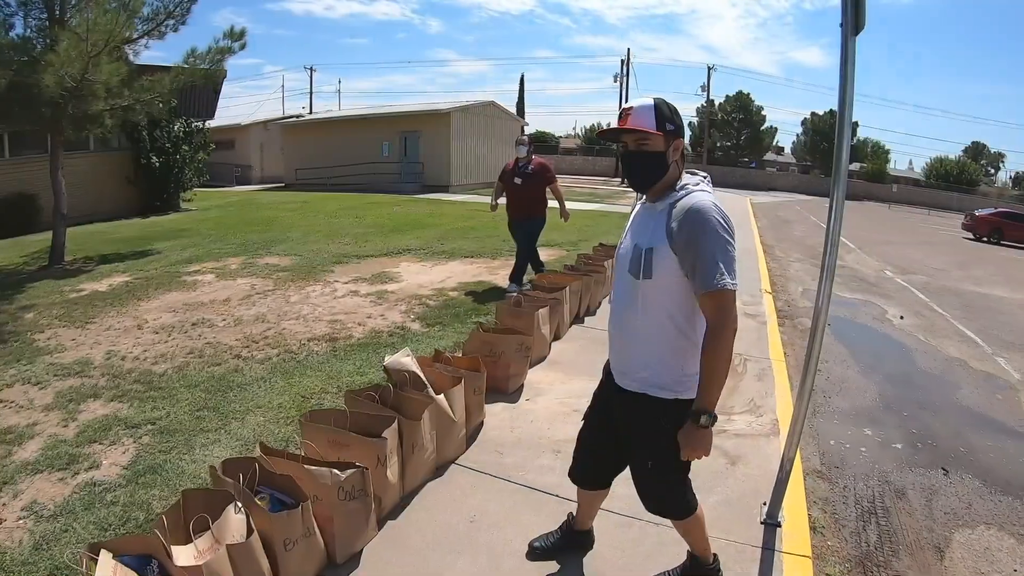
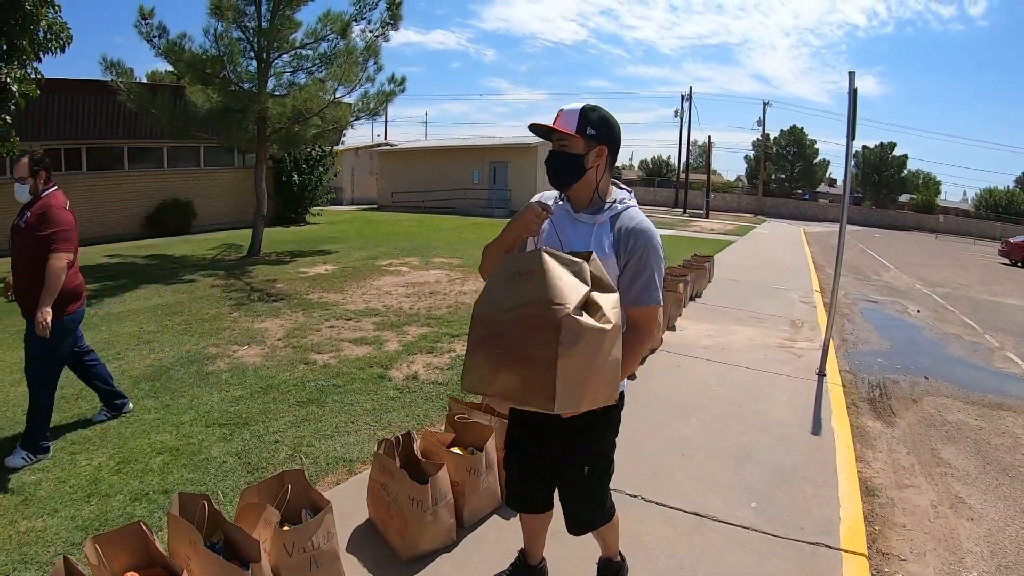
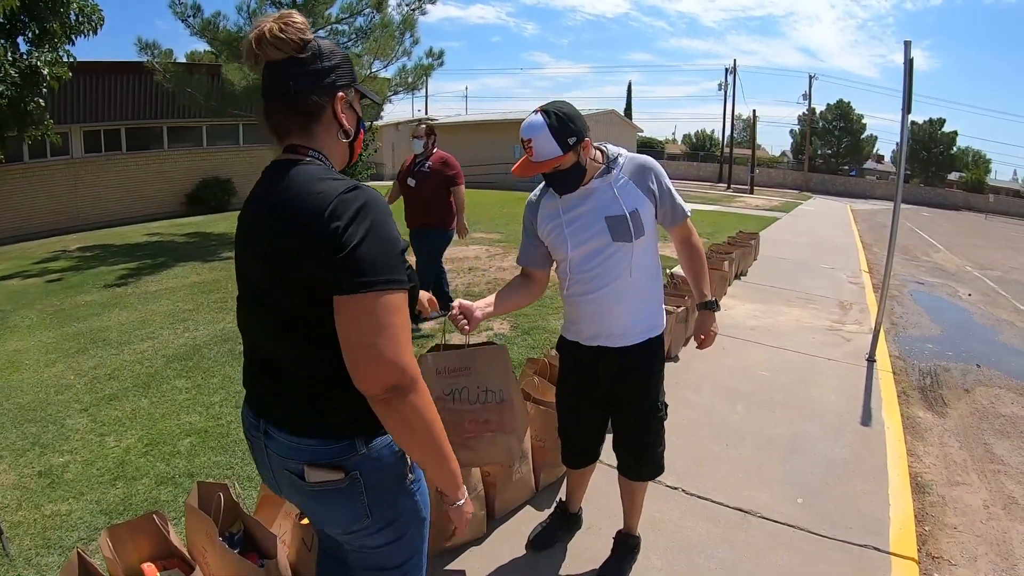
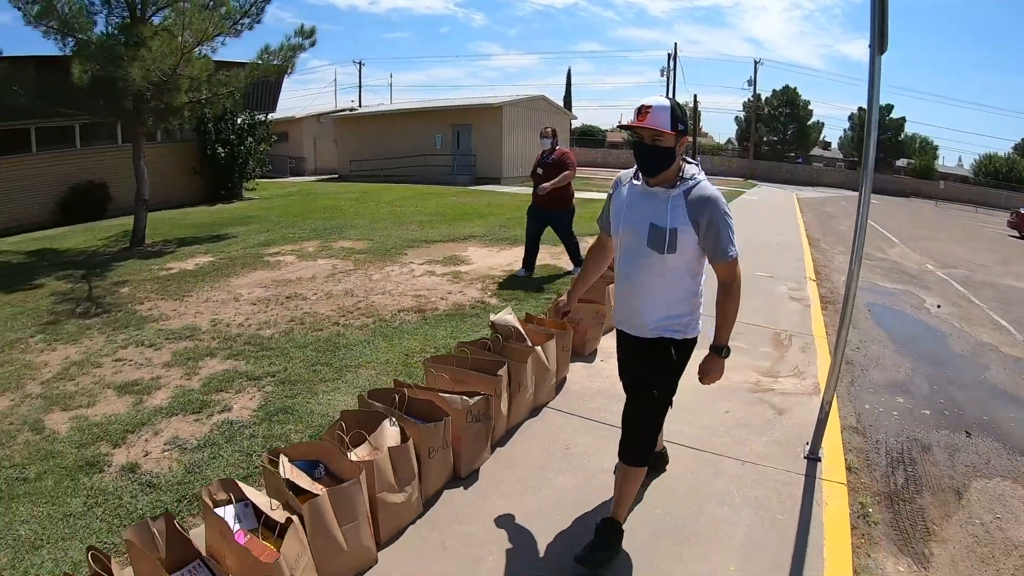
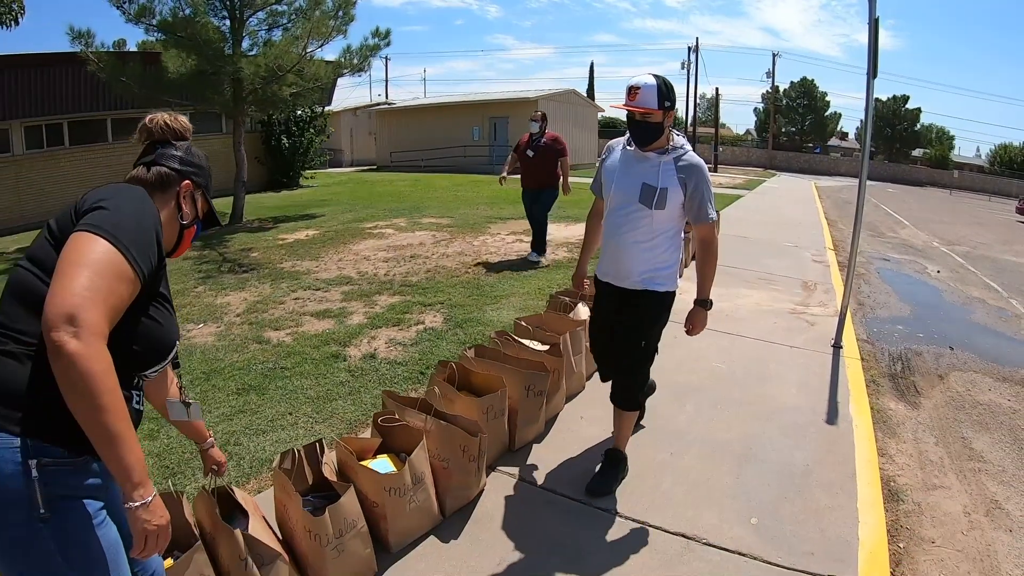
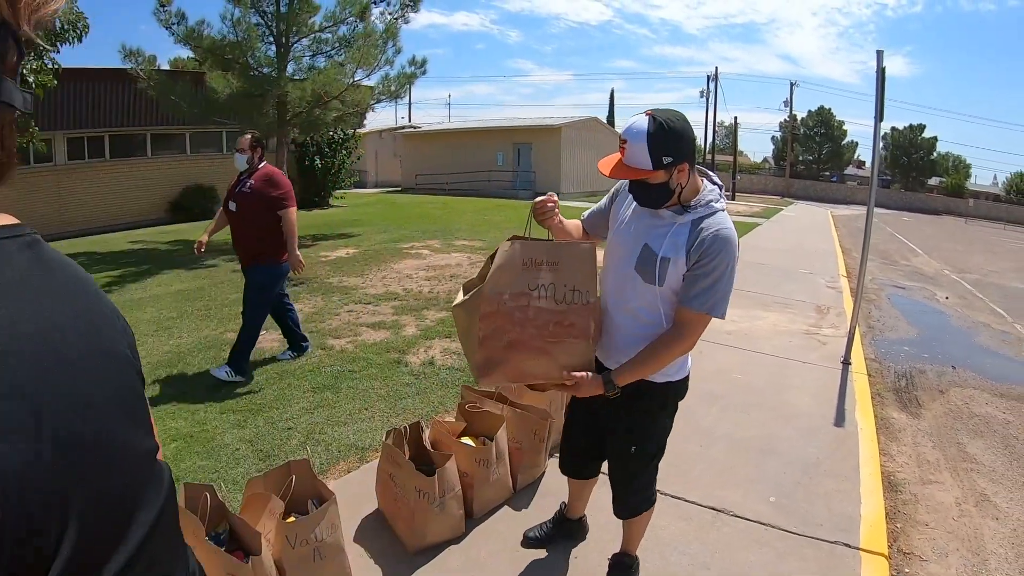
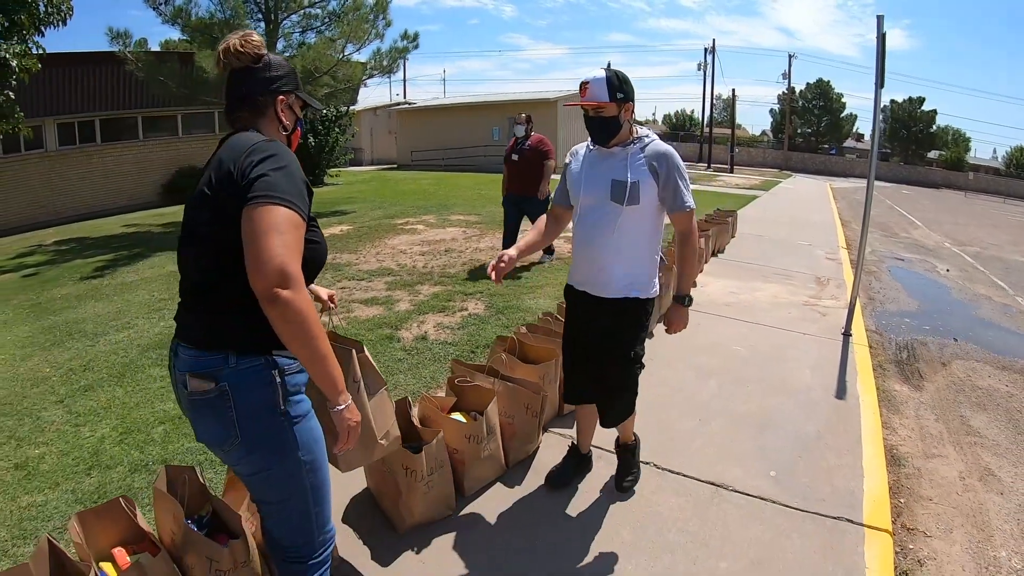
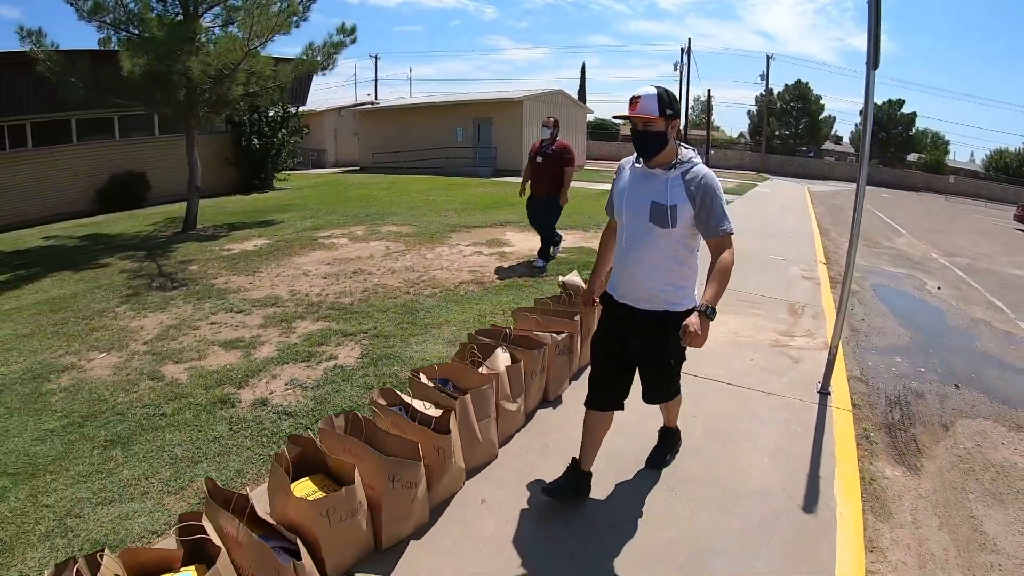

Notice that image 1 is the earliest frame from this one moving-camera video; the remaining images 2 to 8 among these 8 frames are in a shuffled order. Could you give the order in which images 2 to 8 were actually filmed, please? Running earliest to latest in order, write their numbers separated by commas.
4, 8, 5, 7, 3, 6, 2
